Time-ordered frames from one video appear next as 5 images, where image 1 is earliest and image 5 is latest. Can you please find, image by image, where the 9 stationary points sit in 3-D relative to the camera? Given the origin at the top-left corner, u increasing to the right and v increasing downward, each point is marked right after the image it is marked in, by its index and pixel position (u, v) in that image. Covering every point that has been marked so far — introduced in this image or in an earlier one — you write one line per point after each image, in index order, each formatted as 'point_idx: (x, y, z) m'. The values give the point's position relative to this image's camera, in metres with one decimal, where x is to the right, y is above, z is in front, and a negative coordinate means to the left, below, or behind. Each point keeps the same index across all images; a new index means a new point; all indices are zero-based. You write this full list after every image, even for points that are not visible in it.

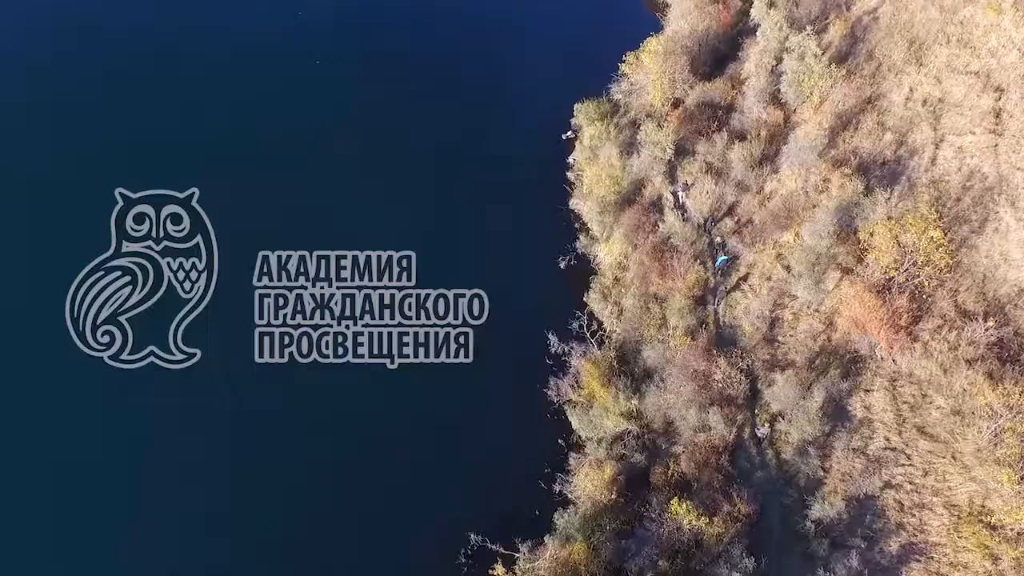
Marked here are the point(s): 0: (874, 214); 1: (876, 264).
0: (+10.3, +2.1, +19.2) m
1: (+9.9, +0.6, +18.4) m
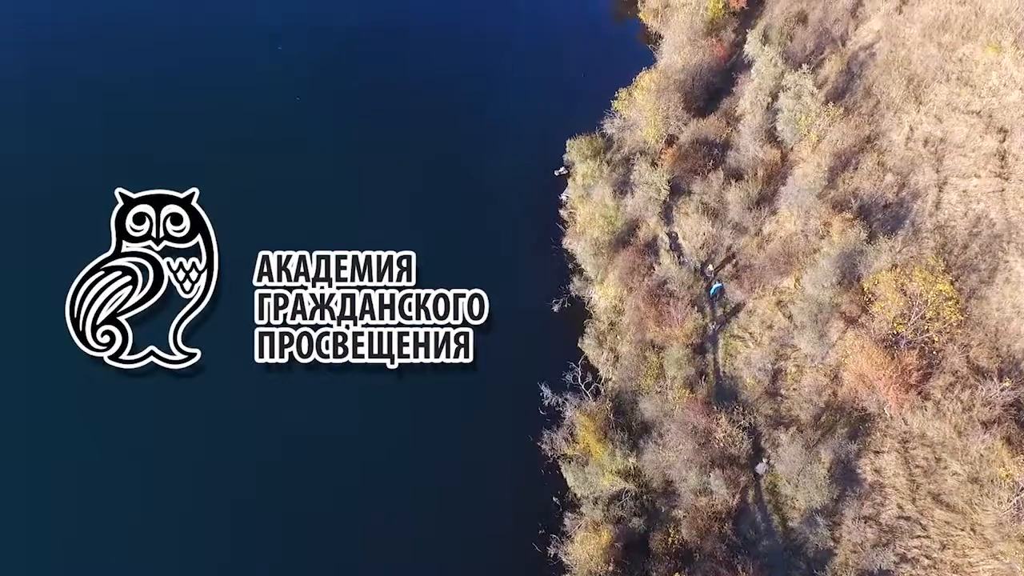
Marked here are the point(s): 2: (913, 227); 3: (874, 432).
0: (+10.0, +0.7, +18.5) m
1: (+9.6, -0.8, +17.6) m
2: (+11.5, +1.7, +19.2) m
3: (+9.2, -3.7, +17.2) m
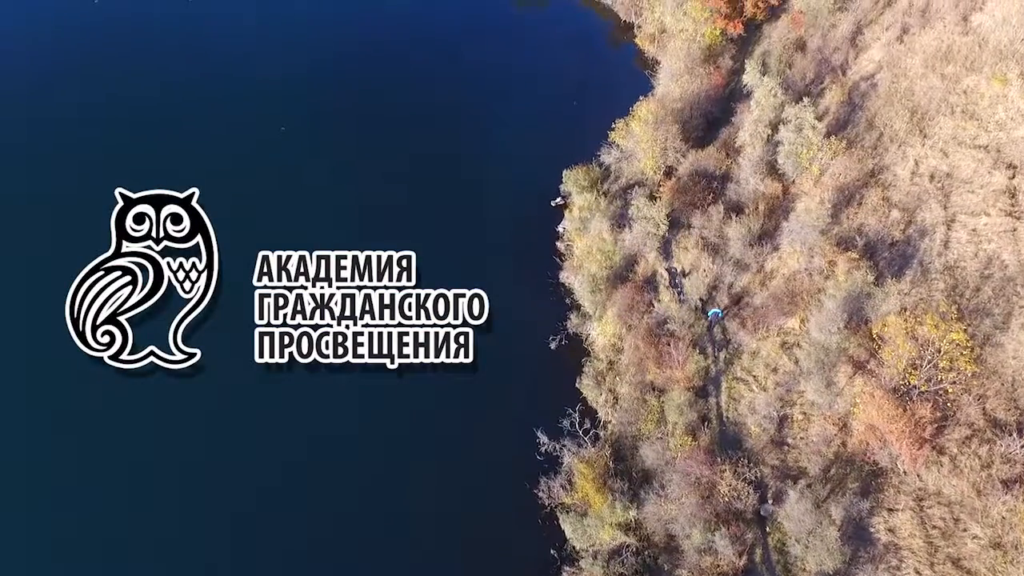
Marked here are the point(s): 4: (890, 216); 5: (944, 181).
0: (+9.9, -0.5, +17.8) m
1: (+9.5, -1.9, +16.8) m
2: (+11.3, +0.6, +18.6) m
3: (+9.1, -4.8, +16.4) m
4: (+11.2, +2.1, +20.0) m
5: (+12.7, +3.1, +19.7) m
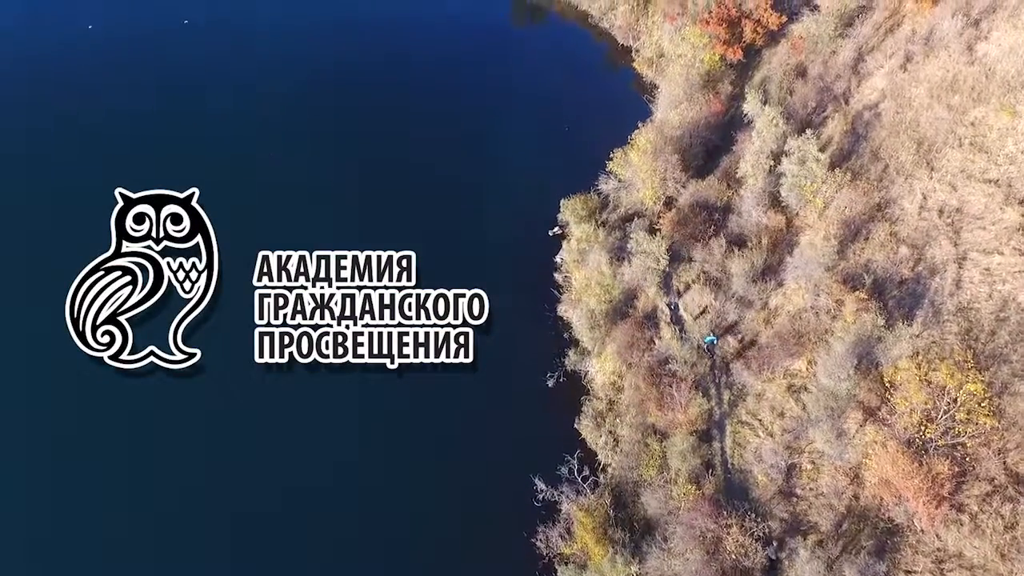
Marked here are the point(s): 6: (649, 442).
0: (+9.7, -1.5, +17.0) m
1: (+9.3, -3.0, +16.1) m
2: (+11.2, -0.5, +17.8) m
3: (+9.0, -5.9, +15.5) m
4: (+11.1, +1.0, +19.3) m
5: (+12.6, +2.0, +19.1) m
6: (+4.1, -4.5, +19.8) m
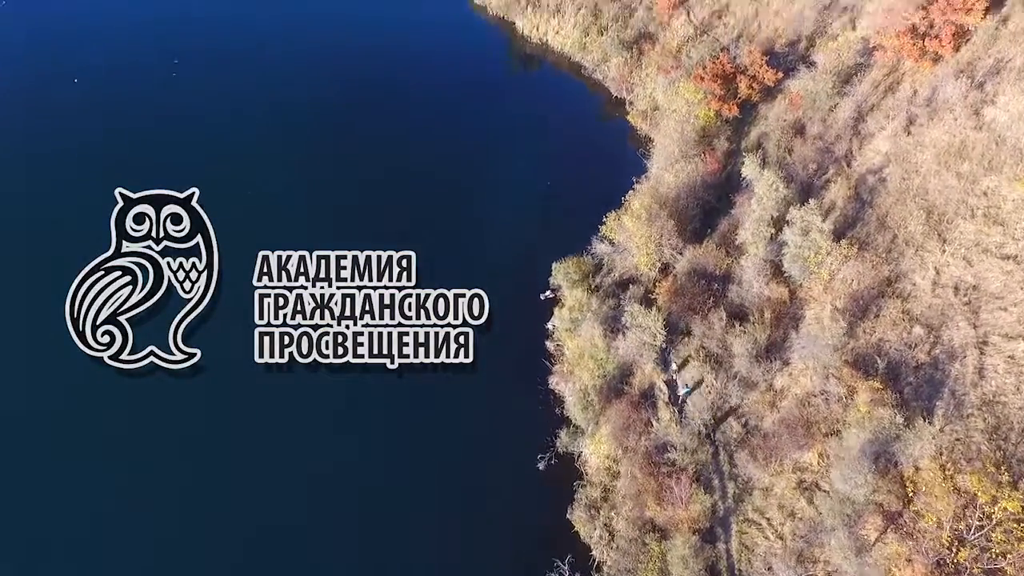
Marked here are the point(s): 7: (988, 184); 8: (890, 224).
0: (+9.3, -3.7, +15.5) m
1: (+8.9, -5.0, +14.4) m
2: (+10.7, -2.7, +16.4) m
3: (+8.6, -7.9, +13.7) m
4: (+10.7, -1.2, +17.9) m
5: (+12.1, -0.2, +17.7) m
6: (+3.6, -6.8, +18.0) m
7: (+13.4, +2.9, +19.0) m
8: (+11.2, +1.8, +19.9) m
